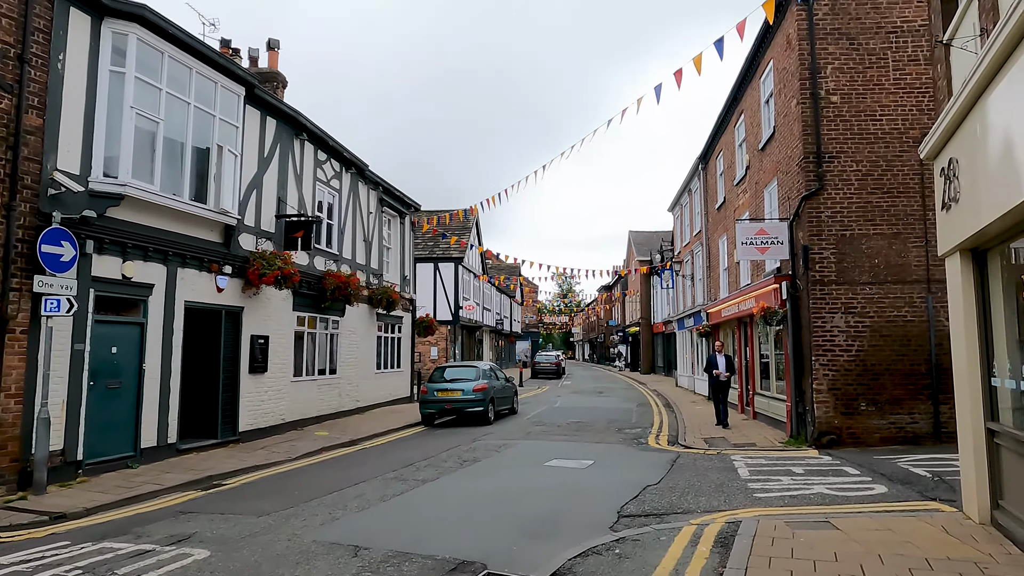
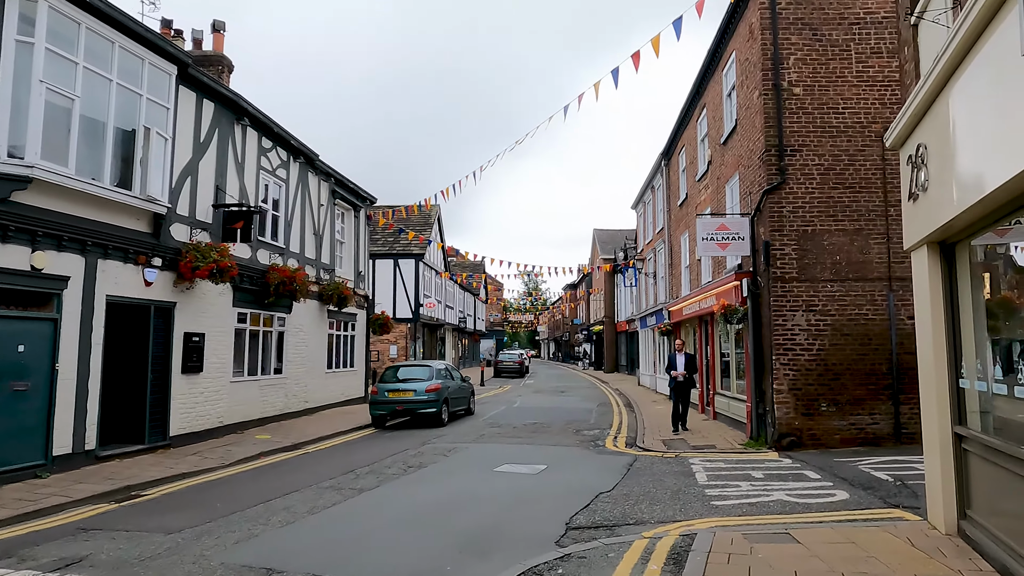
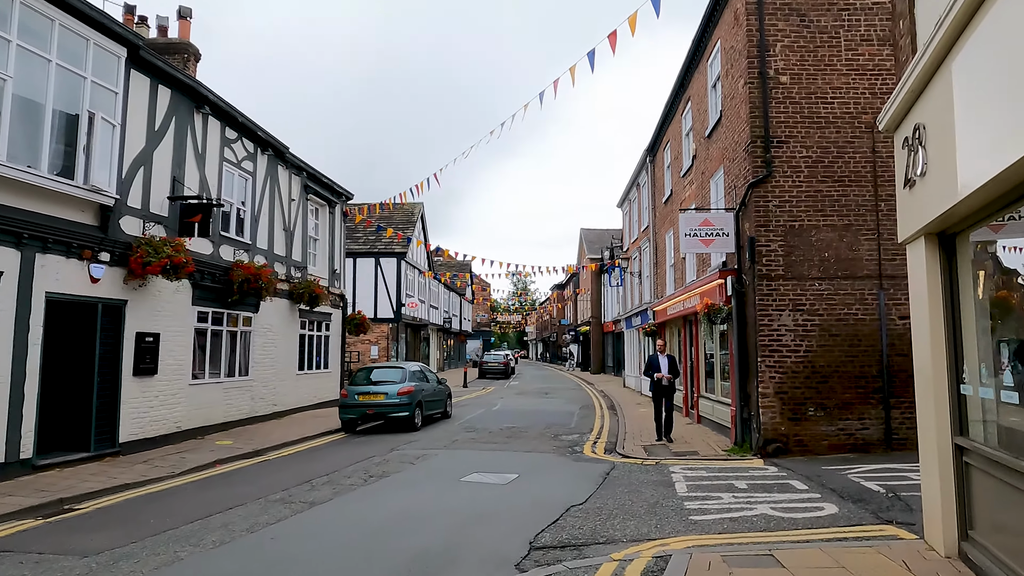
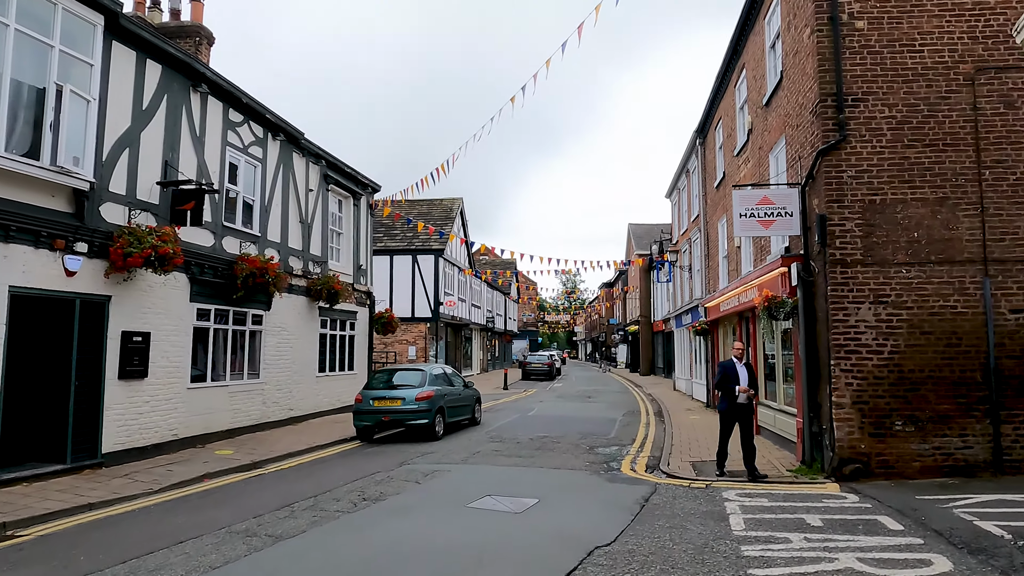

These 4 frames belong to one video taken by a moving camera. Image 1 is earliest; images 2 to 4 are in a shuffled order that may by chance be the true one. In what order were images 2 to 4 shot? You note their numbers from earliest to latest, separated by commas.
2, 3, 4
